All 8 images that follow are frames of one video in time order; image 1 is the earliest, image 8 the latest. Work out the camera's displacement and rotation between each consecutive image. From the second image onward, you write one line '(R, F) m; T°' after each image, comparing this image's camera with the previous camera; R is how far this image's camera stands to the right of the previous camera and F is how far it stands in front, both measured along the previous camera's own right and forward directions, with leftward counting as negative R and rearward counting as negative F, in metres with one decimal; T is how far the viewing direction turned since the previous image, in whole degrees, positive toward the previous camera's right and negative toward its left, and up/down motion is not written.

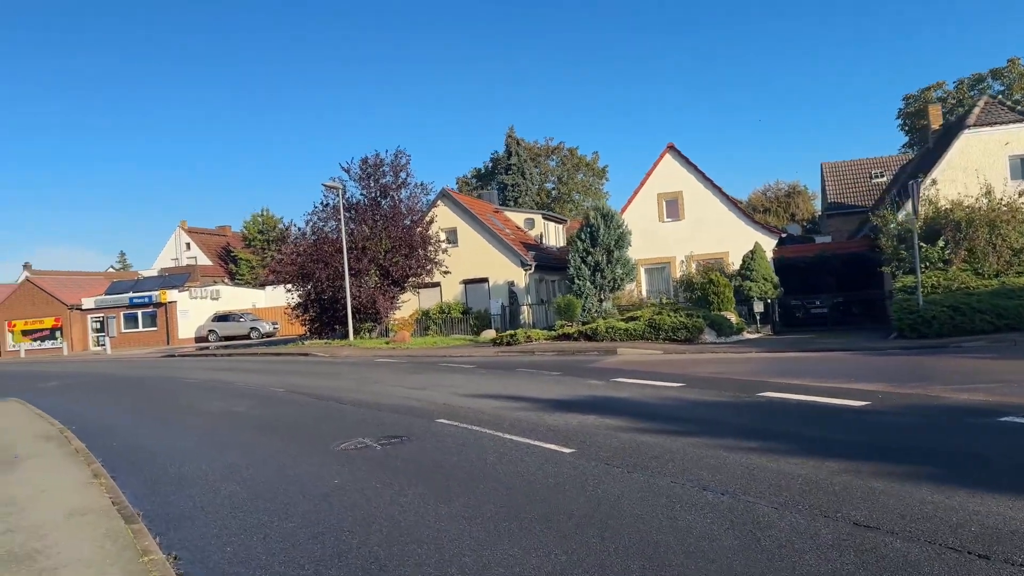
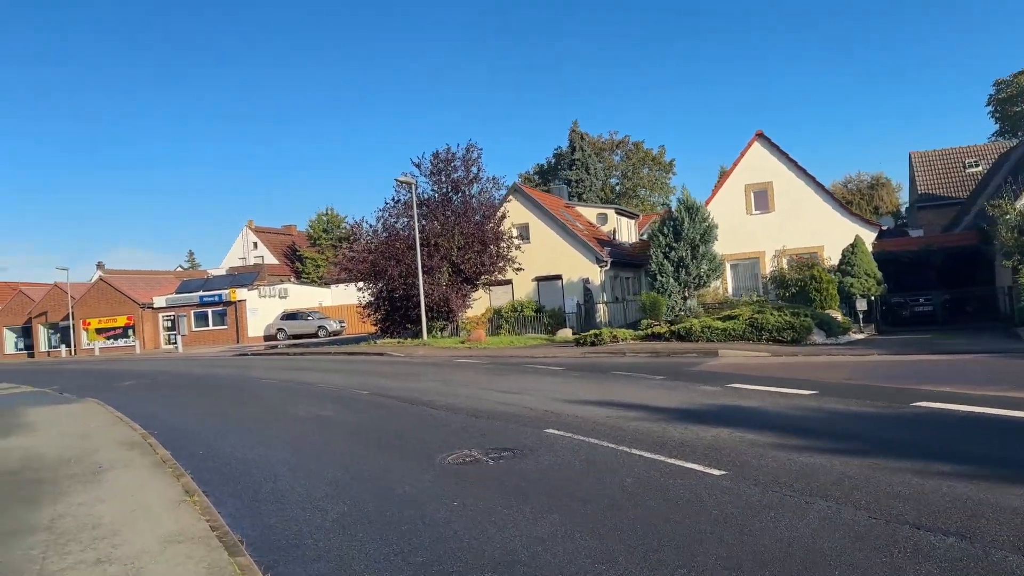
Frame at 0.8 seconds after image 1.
(-0.8, +1.0) m; -4°
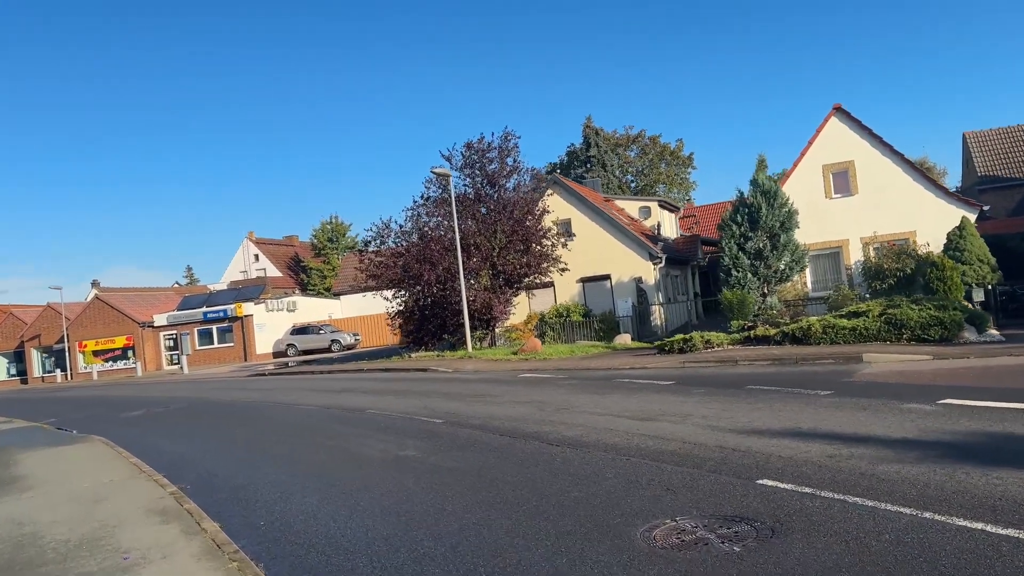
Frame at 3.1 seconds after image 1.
(-1.7, +2.9) m; 0°
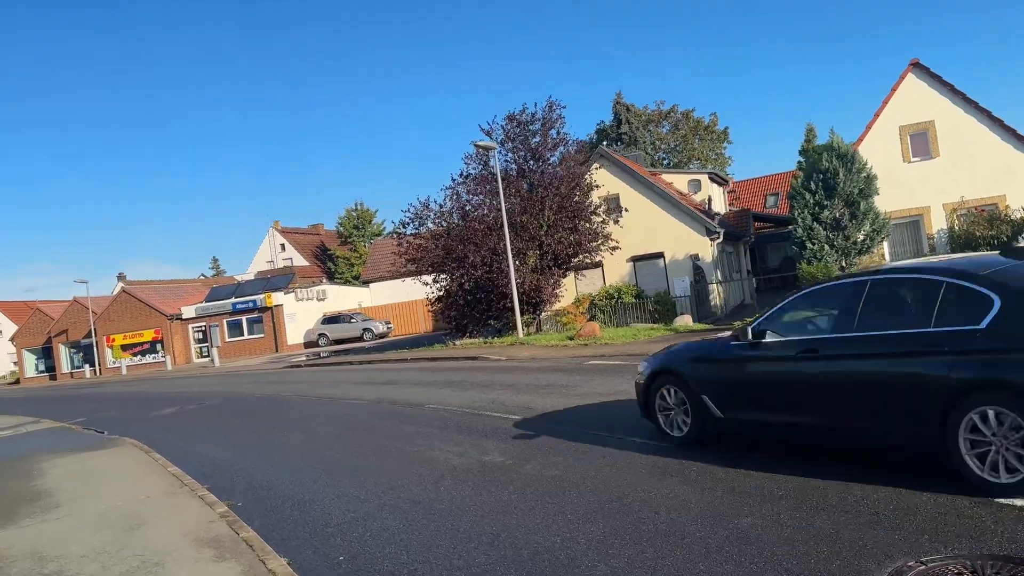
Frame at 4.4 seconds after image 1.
(-0.9, +1.6) m; -1°
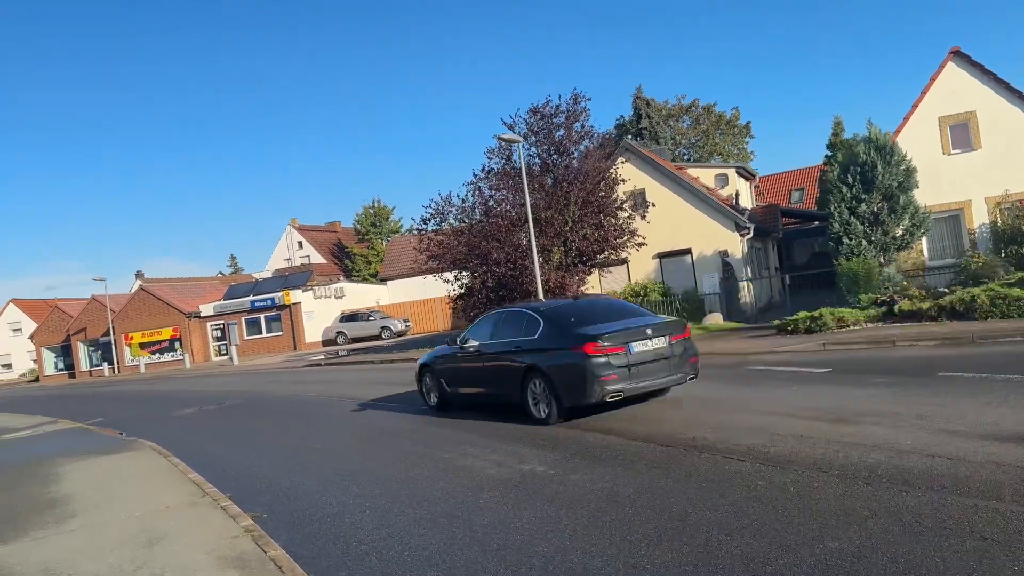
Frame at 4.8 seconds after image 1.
(-0.3, +0.6) m; -1°
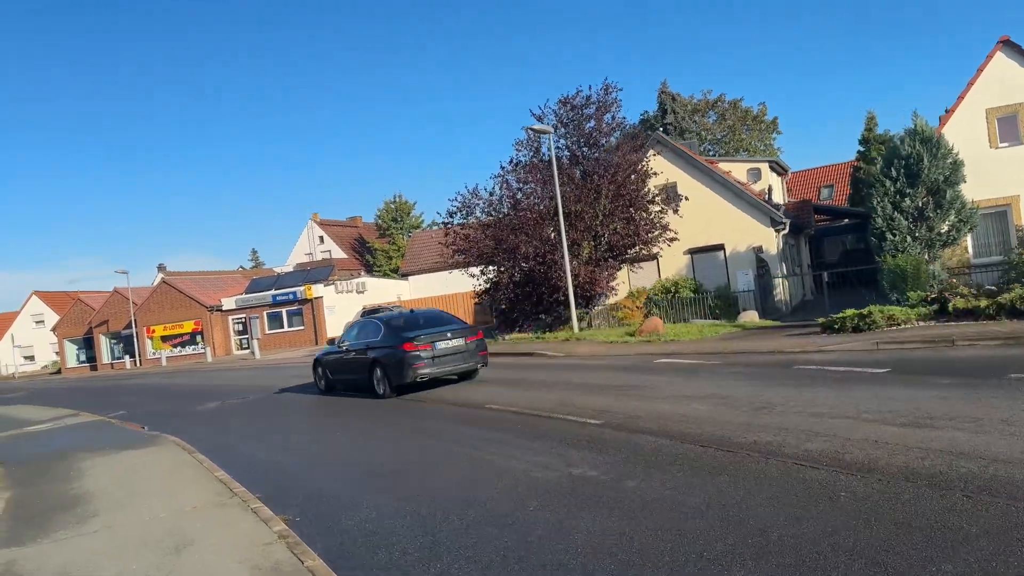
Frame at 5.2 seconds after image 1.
(-0.3, +0.5) m; -1°
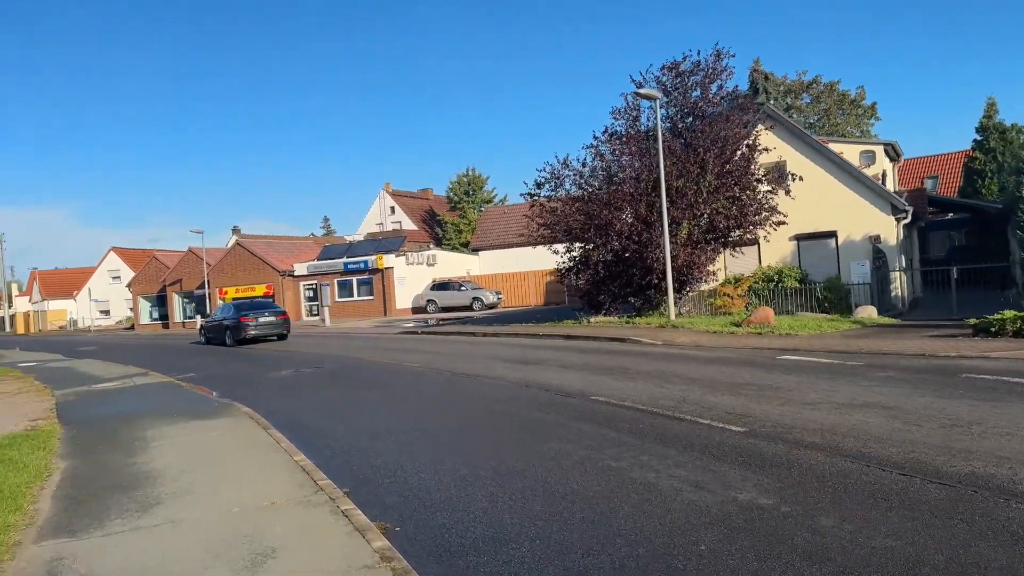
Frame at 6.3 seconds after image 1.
(-0.7, +1.5) m; -4°
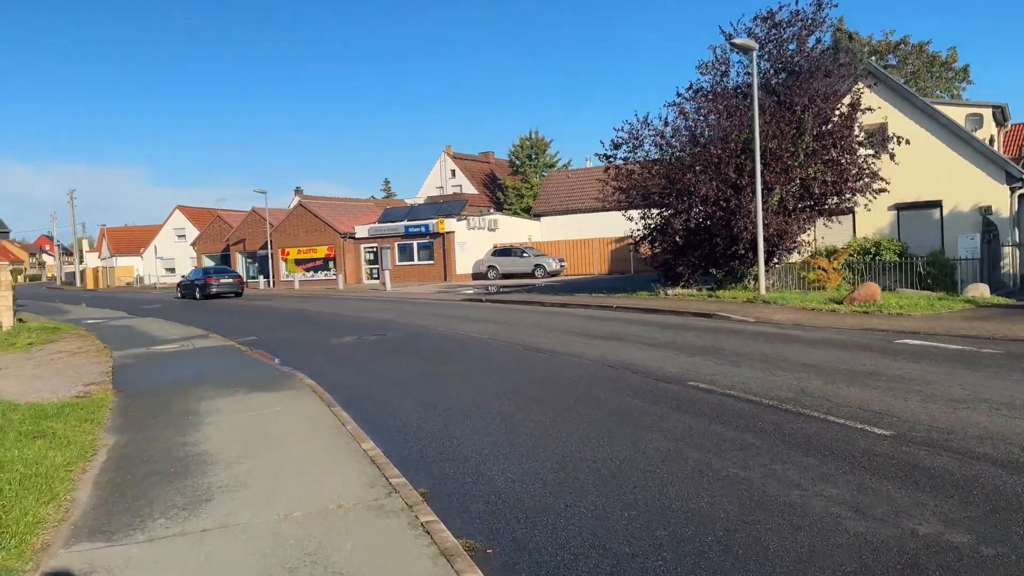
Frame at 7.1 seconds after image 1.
(-0.4, +1.2) m; -4°
